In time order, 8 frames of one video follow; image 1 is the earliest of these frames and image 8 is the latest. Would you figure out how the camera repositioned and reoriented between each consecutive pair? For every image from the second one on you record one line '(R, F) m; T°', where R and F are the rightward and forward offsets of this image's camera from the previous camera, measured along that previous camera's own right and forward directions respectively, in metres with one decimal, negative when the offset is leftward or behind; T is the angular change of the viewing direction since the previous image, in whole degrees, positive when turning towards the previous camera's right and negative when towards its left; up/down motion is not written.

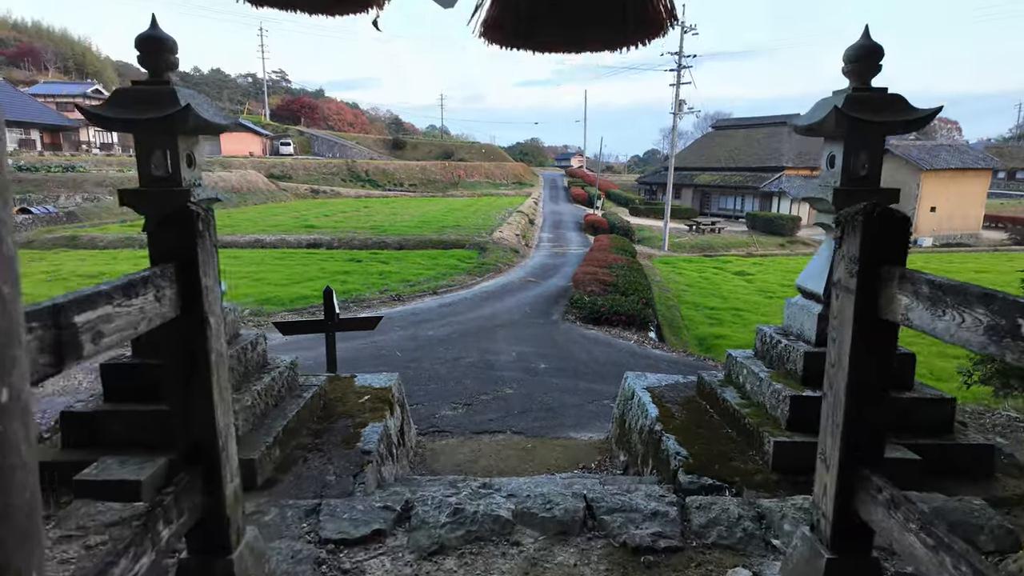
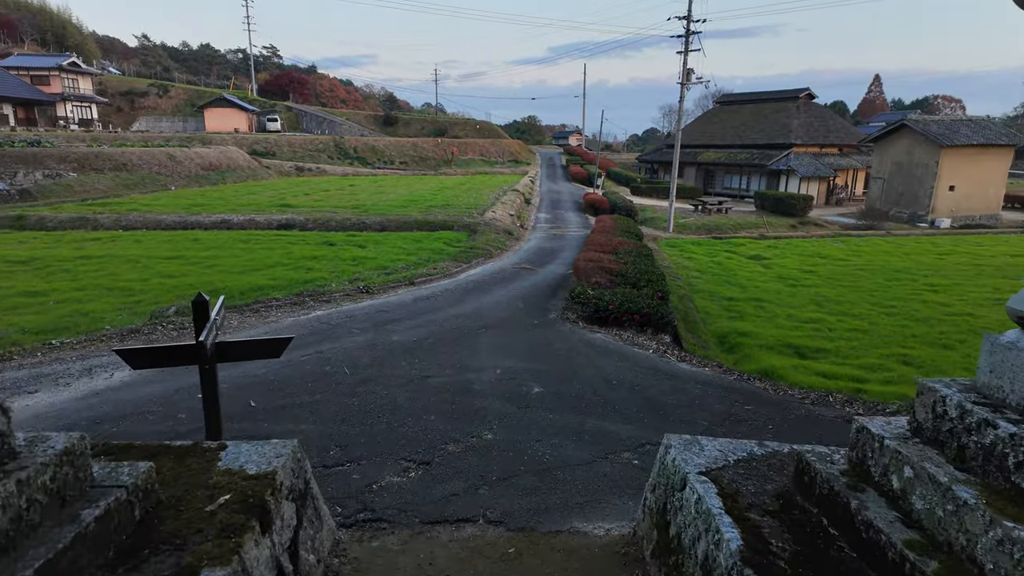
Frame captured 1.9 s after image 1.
(+0.2, +2.8) m; 0°
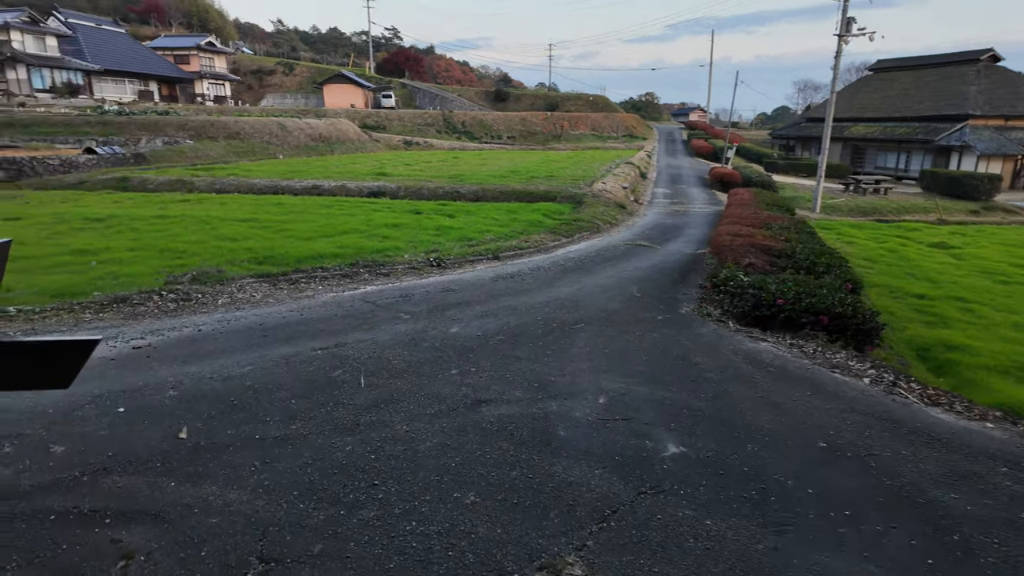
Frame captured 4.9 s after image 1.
(-0.1, +3.6) m; -10°
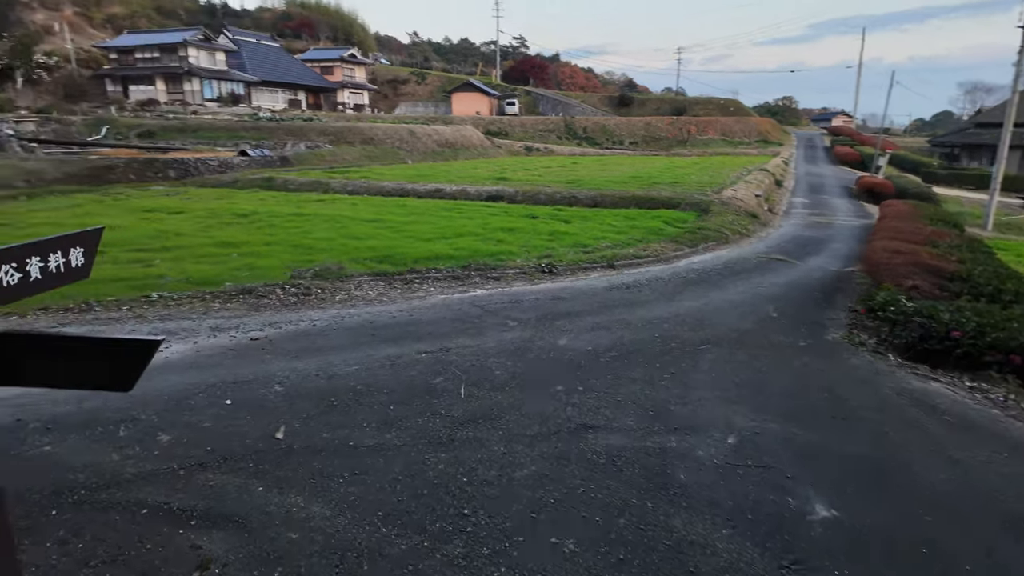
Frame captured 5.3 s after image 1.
(0.0, +0.5) m; -11°
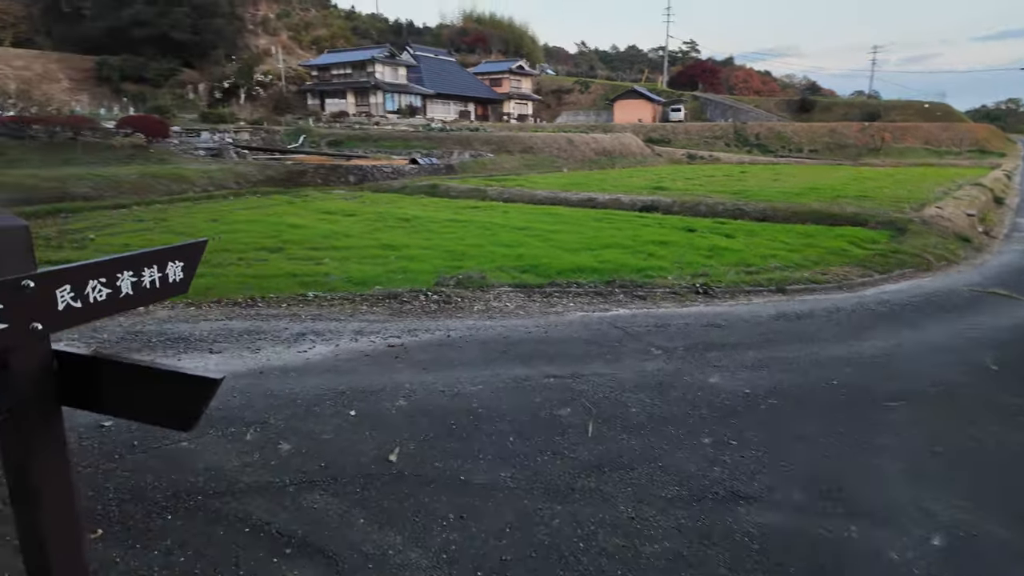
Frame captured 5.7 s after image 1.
(+0.1, +0.5) m; -15°
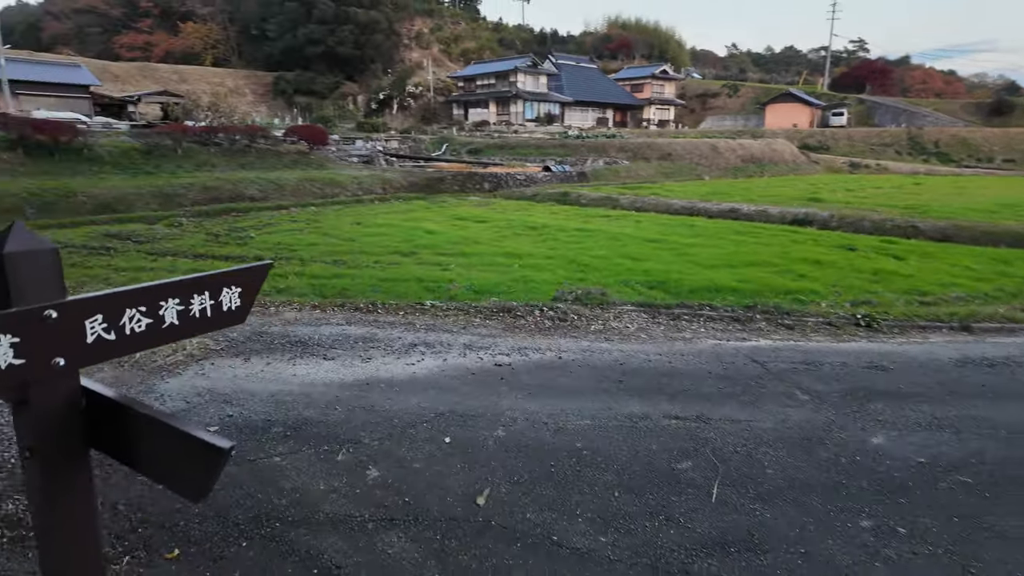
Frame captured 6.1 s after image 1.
(+0.1, +0.5) m; -13°
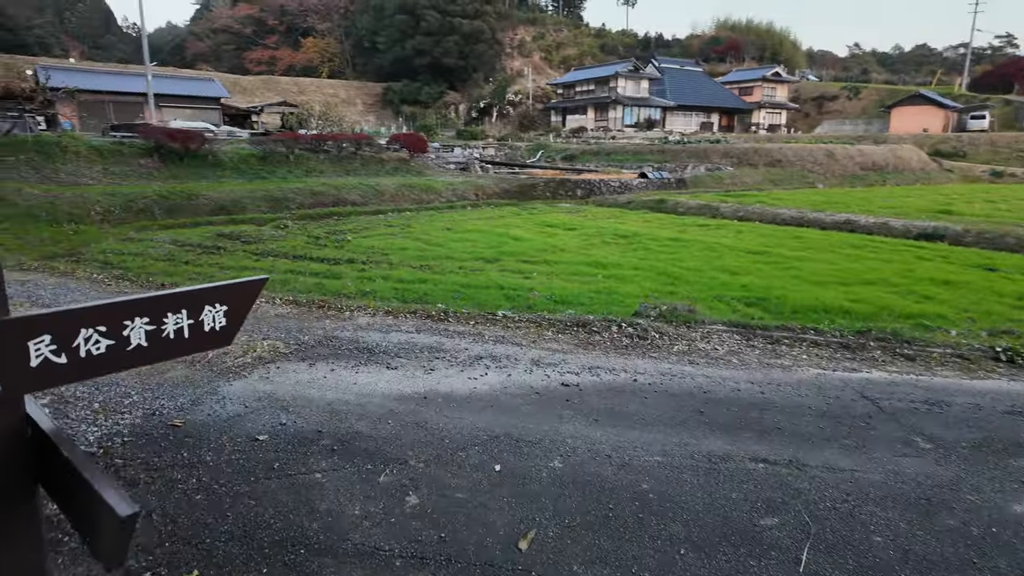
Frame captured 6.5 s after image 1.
(+0.2, +0.4) m; -9°
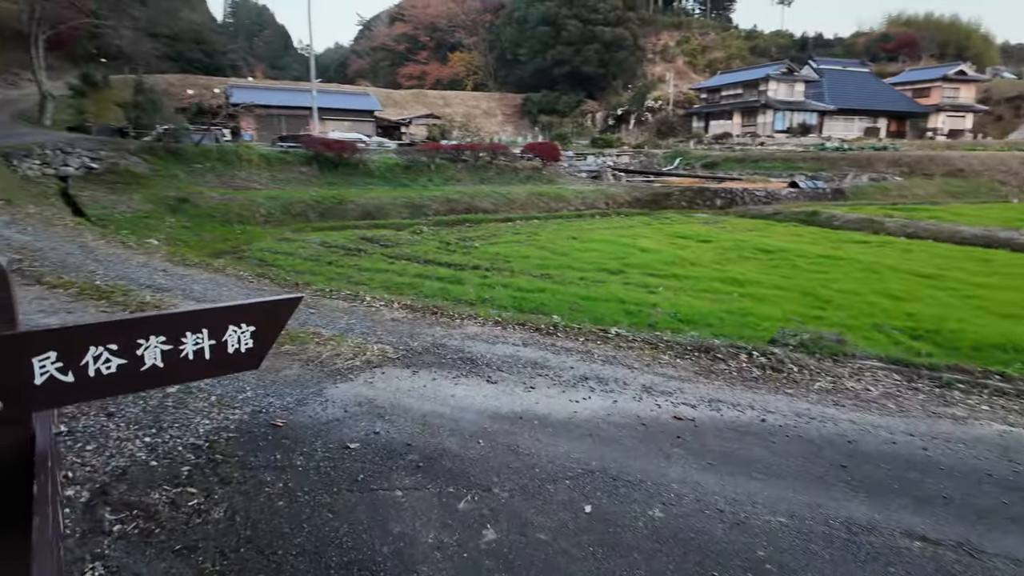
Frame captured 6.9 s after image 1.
(+0.2, +0.4) m; -13°
